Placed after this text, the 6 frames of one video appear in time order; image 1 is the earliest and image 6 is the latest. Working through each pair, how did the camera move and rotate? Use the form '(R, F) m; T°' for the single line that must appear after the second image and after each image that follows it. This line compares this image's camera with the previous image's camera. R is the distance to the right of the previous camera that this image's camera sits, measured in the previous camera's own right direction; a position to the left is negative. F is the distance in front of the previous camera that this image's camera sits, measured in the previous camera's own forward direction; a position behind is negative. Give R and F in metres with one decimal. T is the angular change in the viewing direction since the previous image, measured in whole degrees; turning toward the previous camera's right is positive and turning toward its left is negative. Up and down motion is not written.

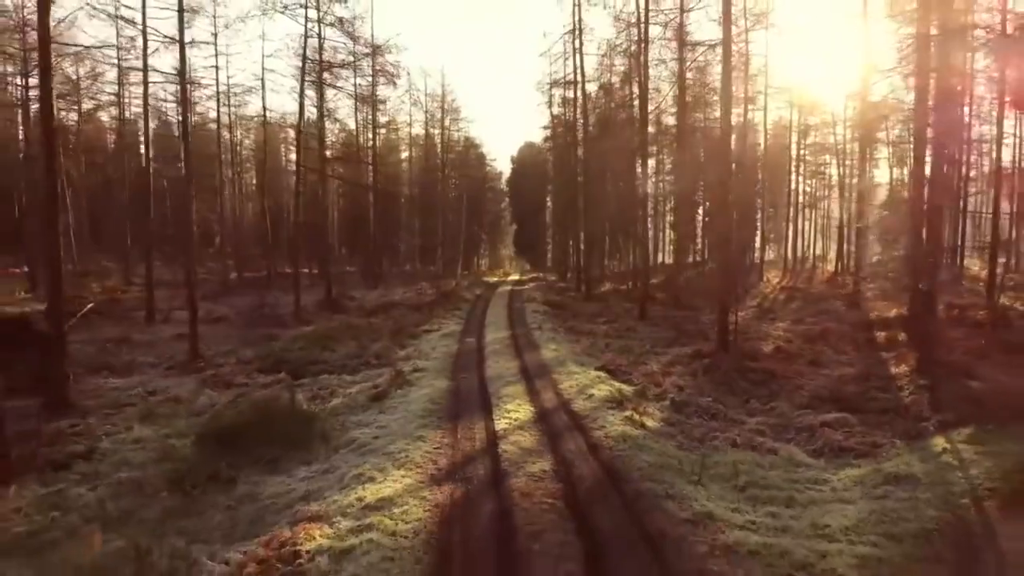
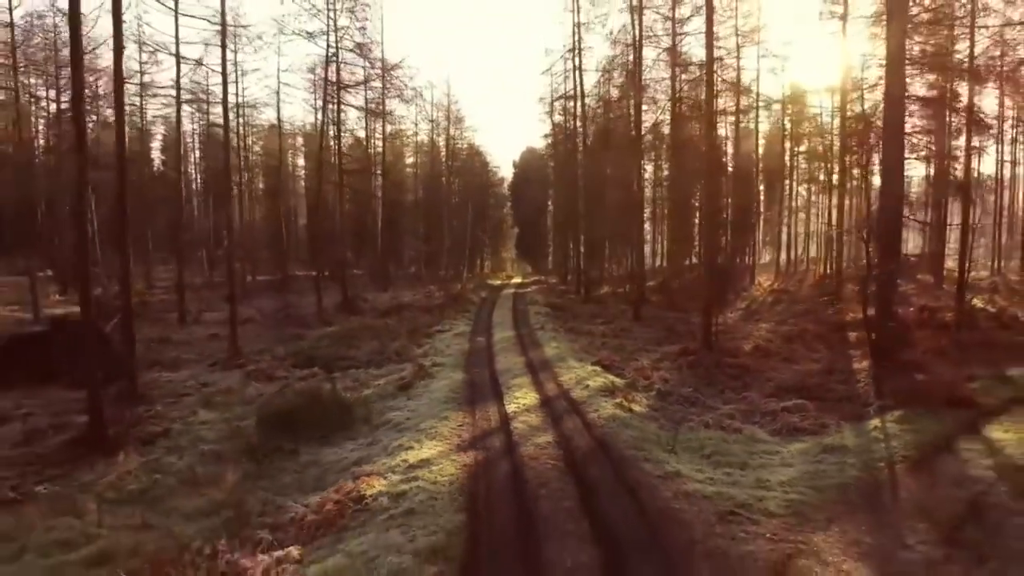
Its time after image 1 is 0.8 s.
(-0.1, -1.9) m; 0°
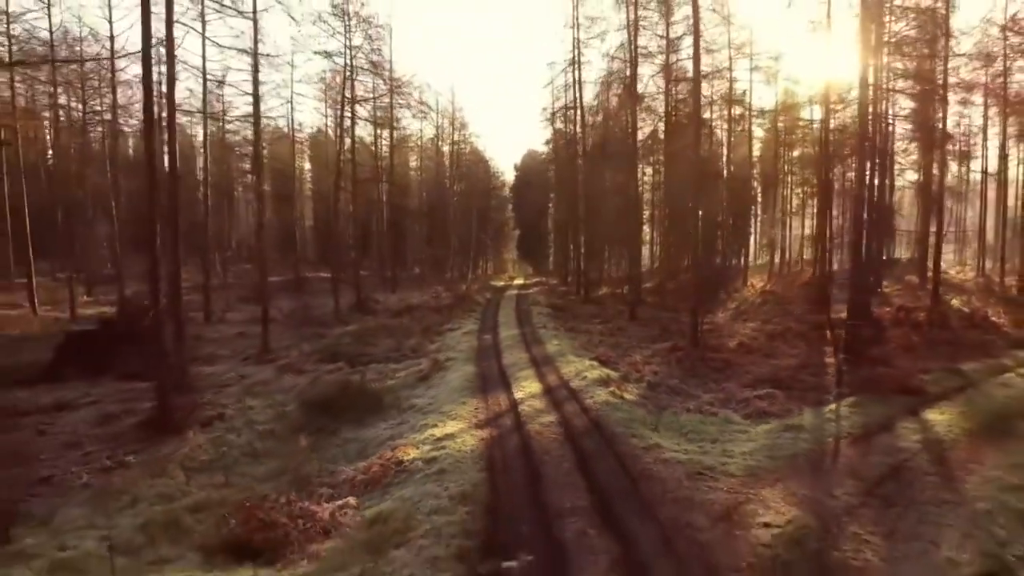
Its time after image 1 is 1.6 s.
(-0.1, -1.8) m; 0°
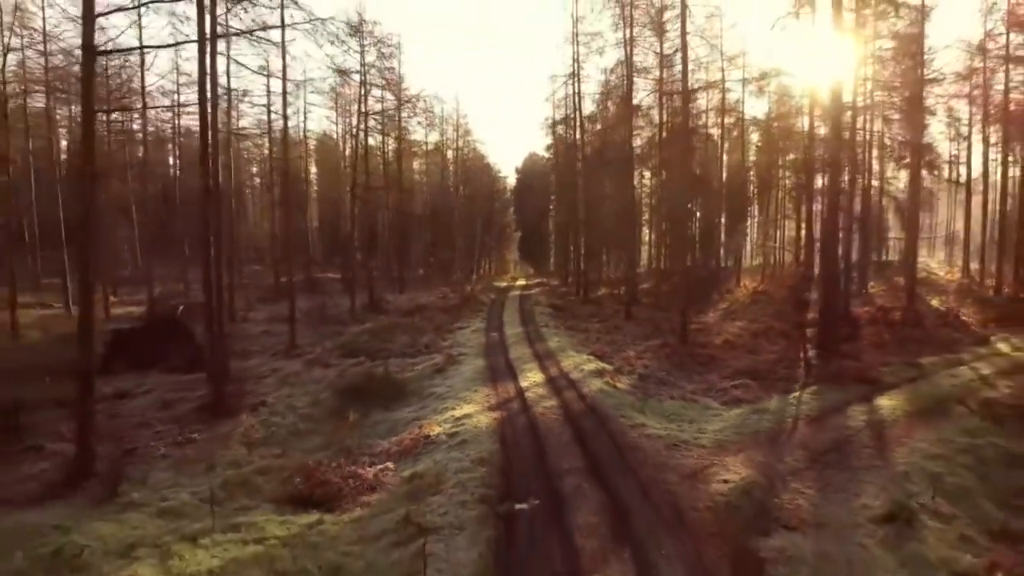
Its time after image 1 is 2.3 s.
(-0.1, -1.9) m; 0°
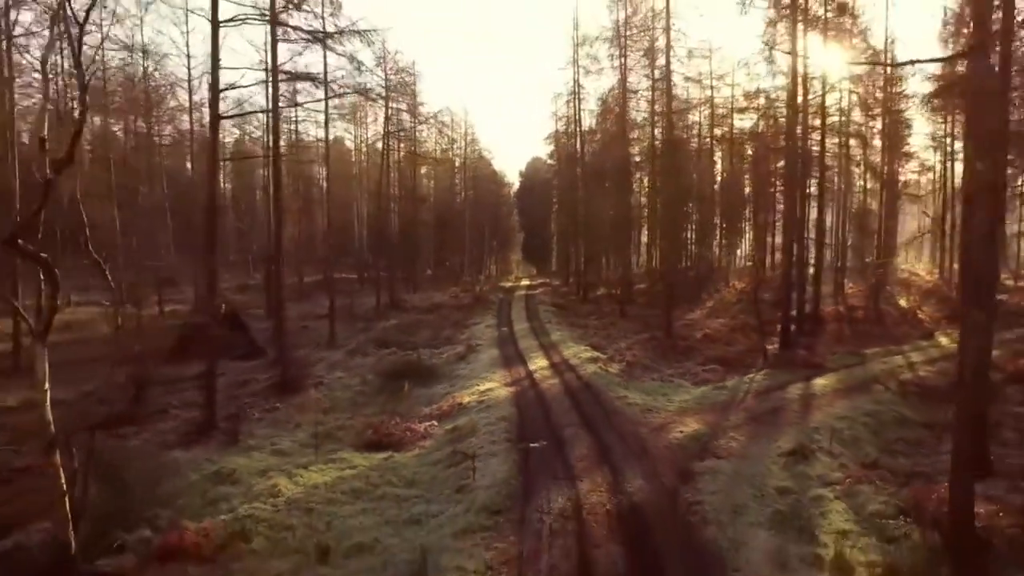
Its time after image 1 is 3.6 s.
(-0.2, -3.5) m; 0°
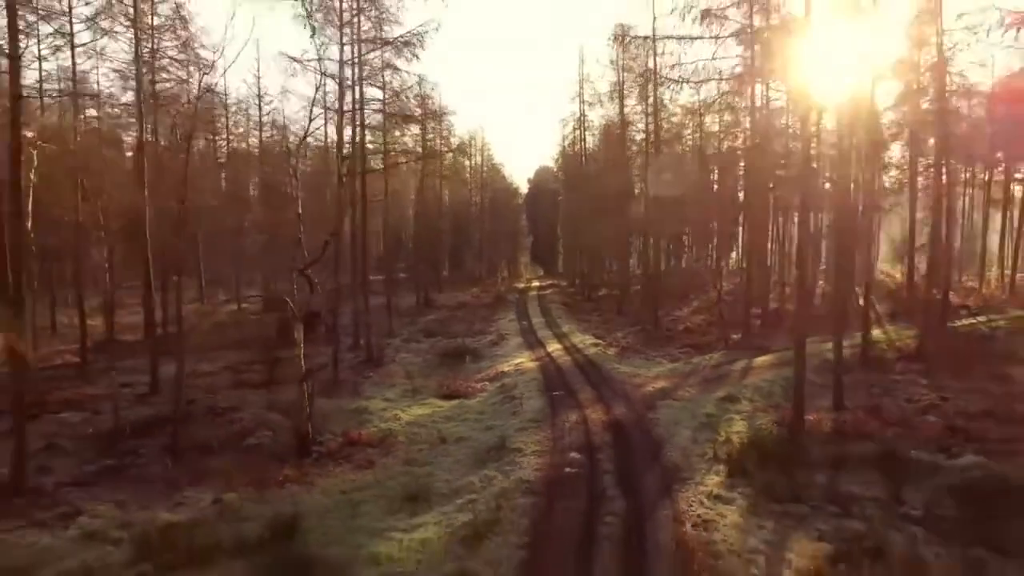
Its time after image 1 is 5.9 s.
(-0.6, -6.4) m; 0°
